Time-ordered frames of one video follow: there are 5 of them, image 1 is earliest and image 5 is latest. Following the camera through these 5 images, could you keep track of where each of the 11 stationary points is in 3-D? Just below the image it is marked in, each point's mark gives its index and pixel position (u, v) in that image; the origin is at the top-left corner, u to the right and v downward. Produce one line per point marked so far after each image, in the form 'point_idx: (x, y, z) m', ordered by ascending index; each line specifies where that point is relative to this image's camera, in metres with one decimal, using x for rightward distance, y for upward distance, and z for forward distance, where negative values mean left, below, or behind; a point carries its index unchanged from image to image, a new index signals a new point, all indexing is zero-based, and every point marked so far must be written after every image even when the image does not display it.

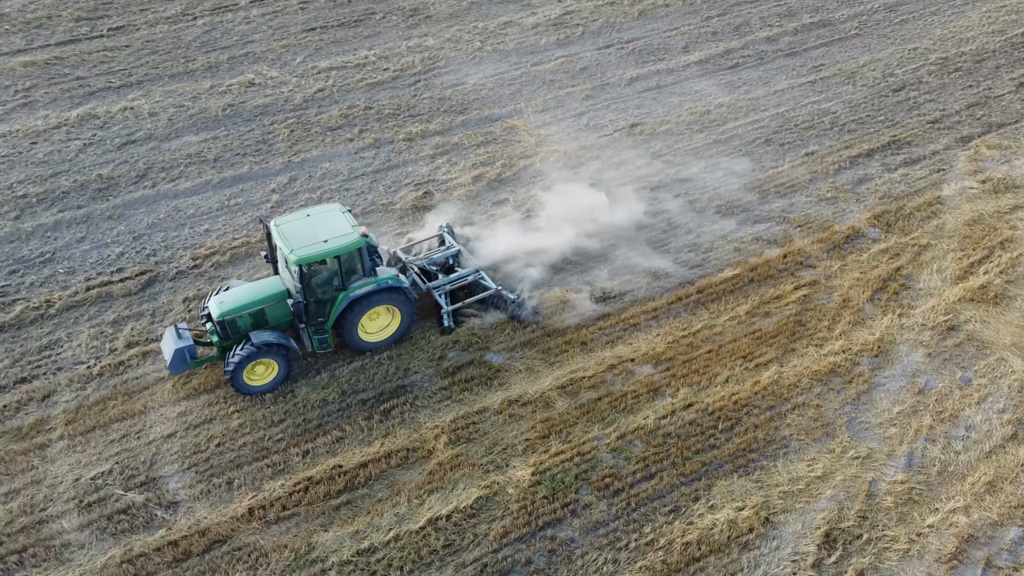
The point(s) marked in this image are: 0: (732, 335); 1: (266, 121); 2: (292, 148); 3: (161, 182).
0: (+2.4, -0.5, +8.7) m
1: (-3.7, +2.5, +12.1) m
2: (-3.2, +2.0, +11.5) m
3: (-4.7, +1.4, +10.8) m
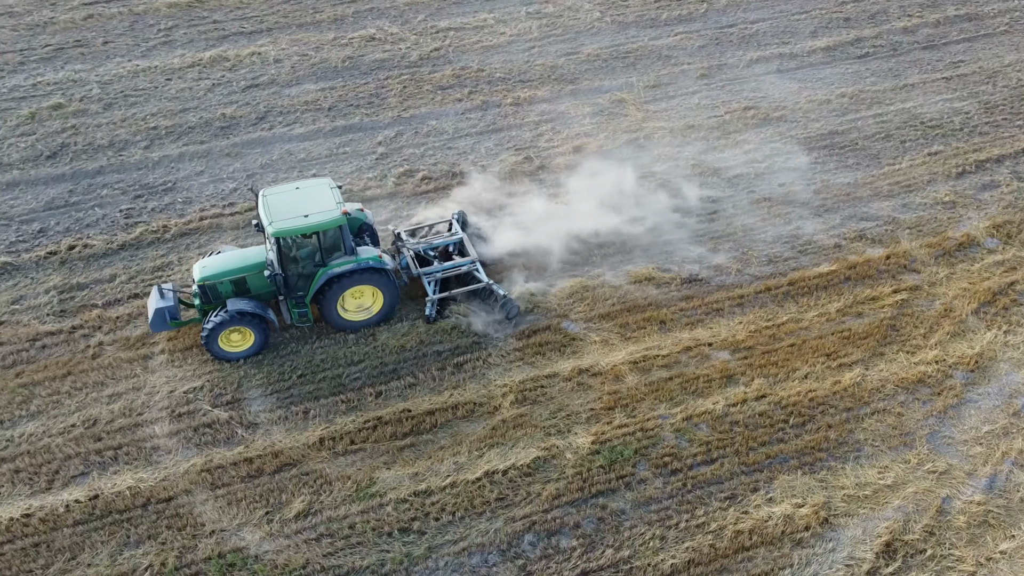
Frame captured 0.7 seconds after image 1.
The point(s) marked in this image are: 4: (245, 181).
0: (+3.2, -0.5, +8.5) m
1: (-2.0, +3.3, +12.5) m
2: (-1.6, +2.7, +11.8) m
3: (-3.3, +2.3, +11.4) m
4: (-3.5, +1.4, +10.4) m
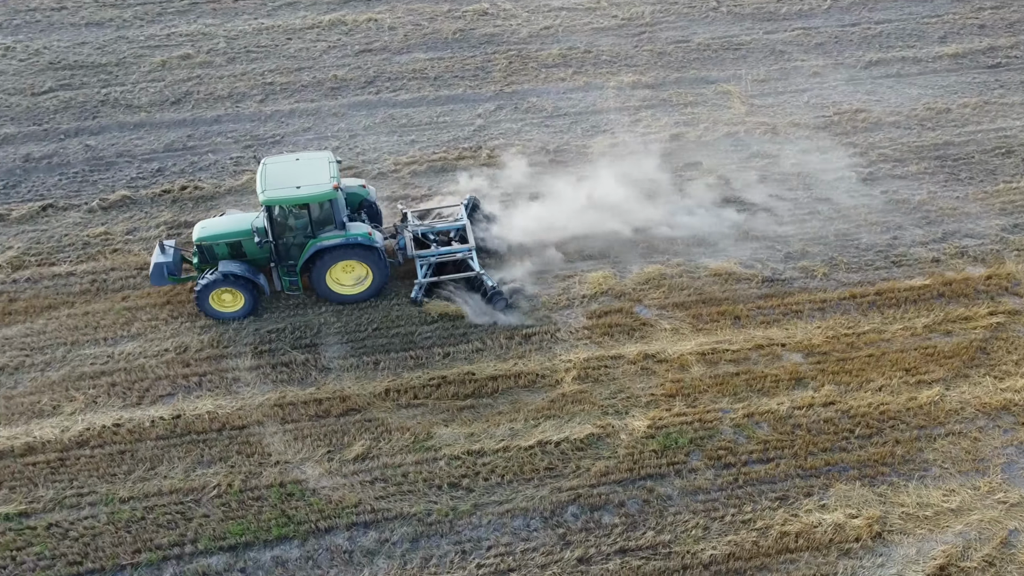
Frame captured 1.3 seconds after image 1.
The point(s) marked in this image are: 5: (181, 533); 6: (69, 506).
0: (+3.9, -0.6, +8.2) m
1: (-0.4, +3.8, +12.7) m
2: (-0.1, +3.1, +12.0) m
3: (-1.9, +2.9, +11.8) m
4: (-2.2, +2.0, +10.8) m
5: (-2.6, -1.9, +6.4) m
6: (-3.6, -1.8, +6.6) m
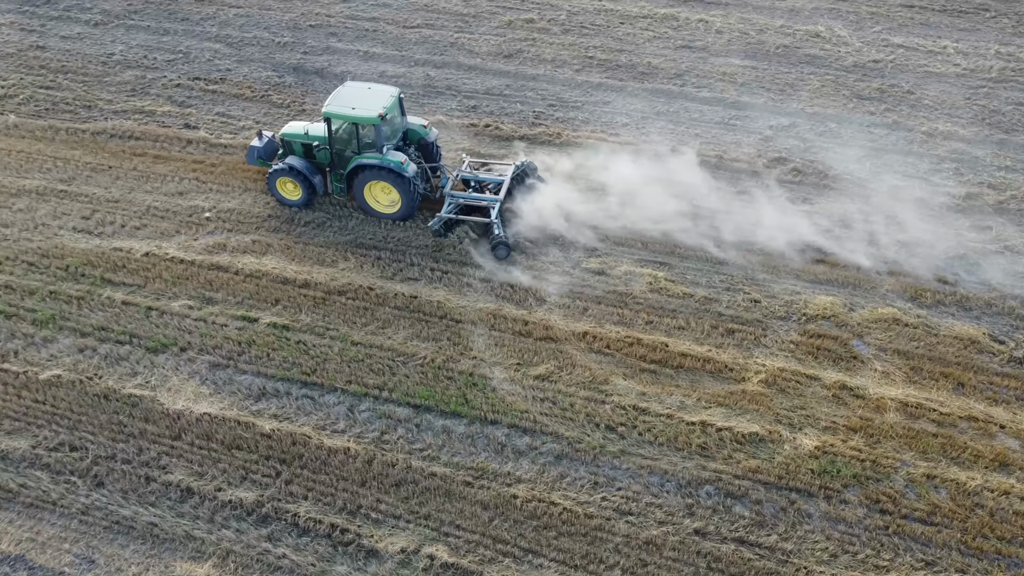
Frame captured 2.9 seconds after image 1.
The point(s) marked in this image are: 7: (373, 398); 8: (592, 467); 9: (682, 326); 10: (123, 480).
0: (+5.7, -1.7, +7.1) m
1: (+4.6, +3.4, +12.6) m
2: (+4.5, +2.8, +12.0) m
3: (+2.7, +3.1, +12.3) m
4: (+1.8, +2.4, +11.6) m
5: (-1.2, -0.9, +7.7) m
6: (-2.0, -0.5, +8.2) m
7: (-1.3, -1.0, +7.6) m
8: (+0.7, -1.6, +7.0) m
9: (+1.8, -0.4, +8.4) m
10: (-3.3, -1.6, +6.9) m
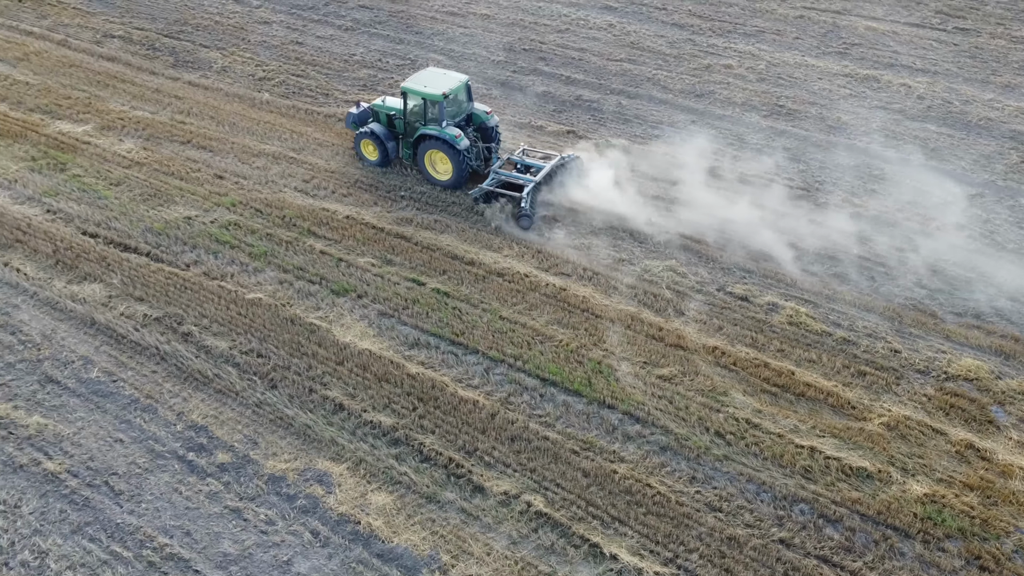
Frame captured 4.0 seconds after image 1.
0: (+6.4, -2.5, +6.4) m
1: (+7.6, +2.2, +12.2) m
2: (+7.1, +1.6, +11.6) m
3: (+5.6, +2.2, +12.3) m
4: (+4.4, +1.7, +11.8) m
5: (+0.1, -0.7, +8.6) m
6: (-0.5, -0.2, +9.3) m
7: (0.0, -0.8, +8.4) m
8: (+1.7, -1.6, +7.4) m
9: (+3.2, -0.8, +8.5) m
10: (-2.2, -1.0, +8.2) m
